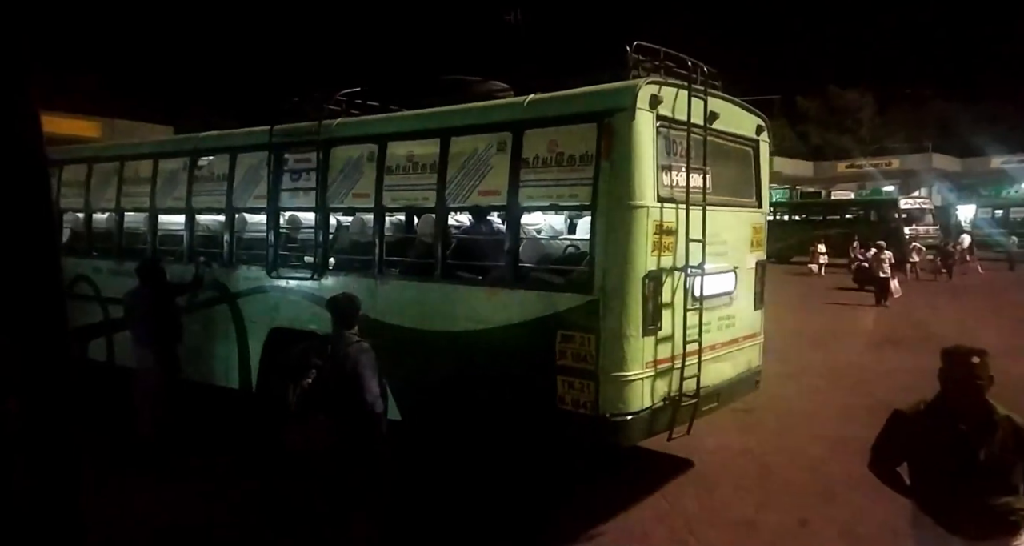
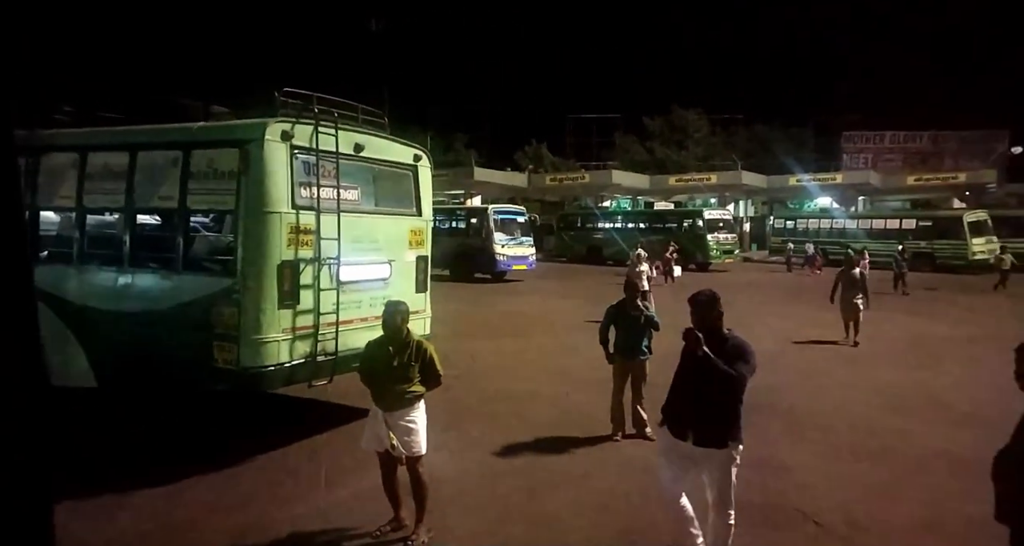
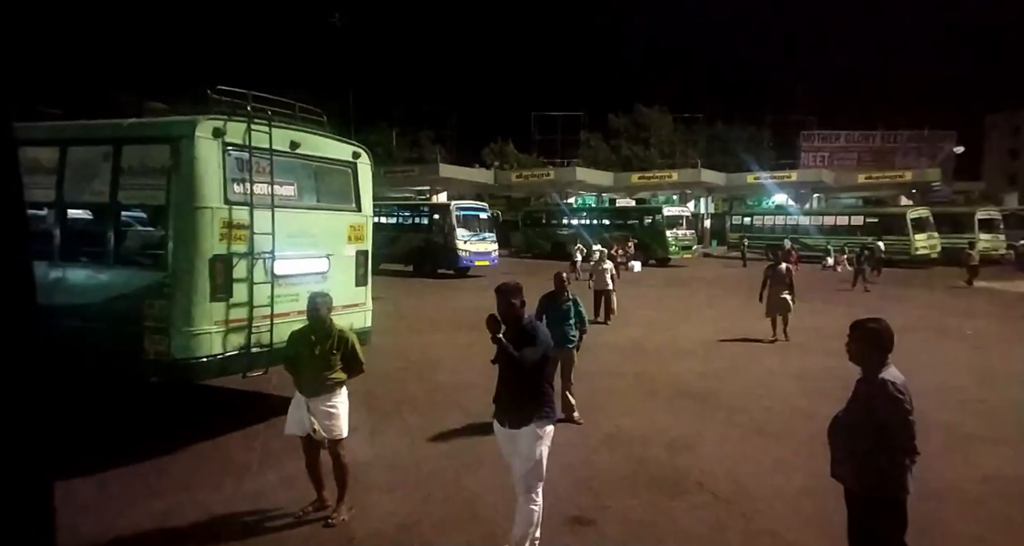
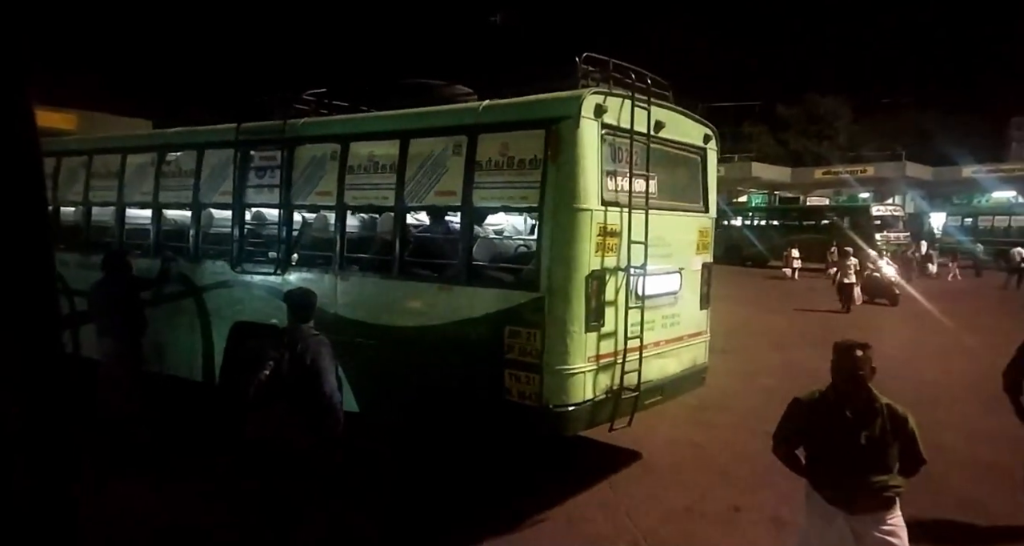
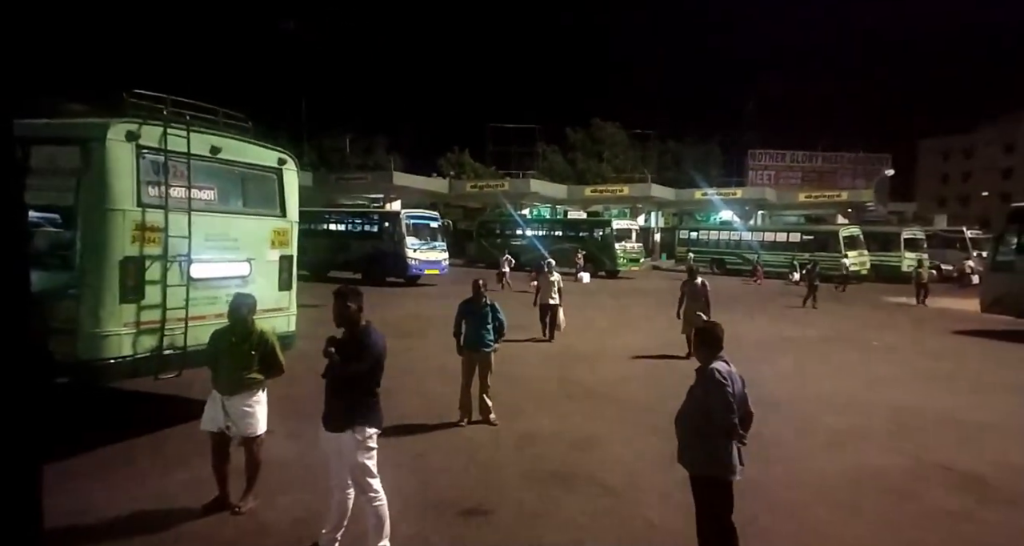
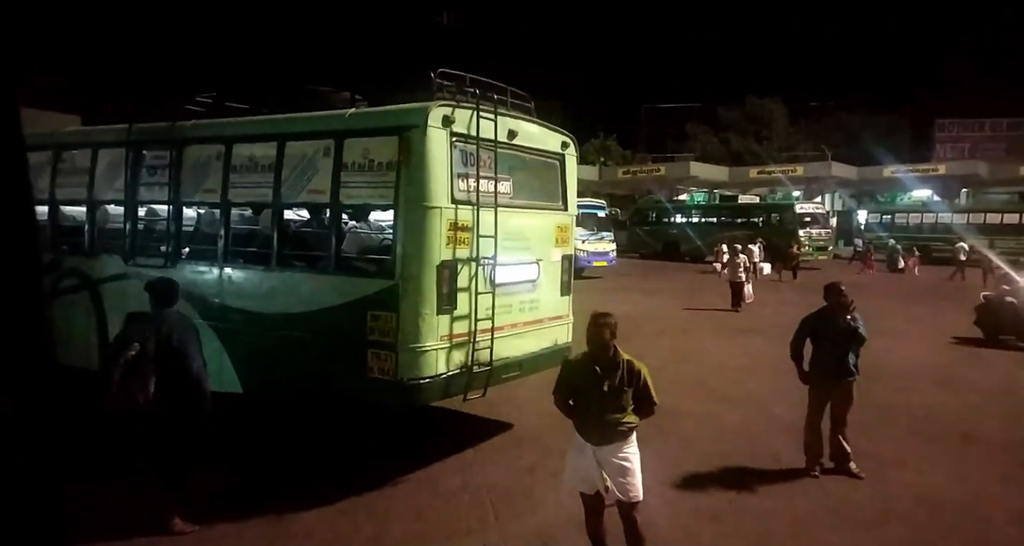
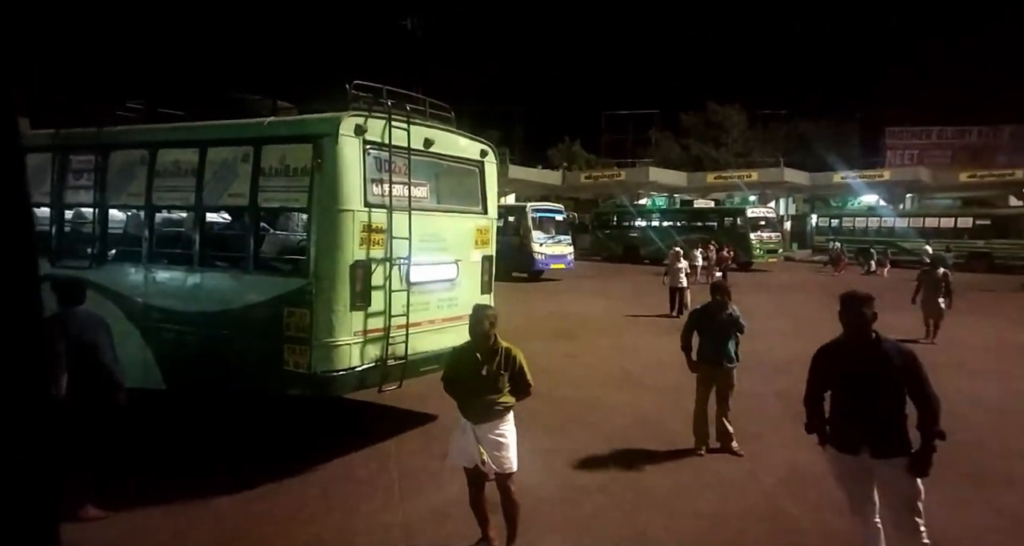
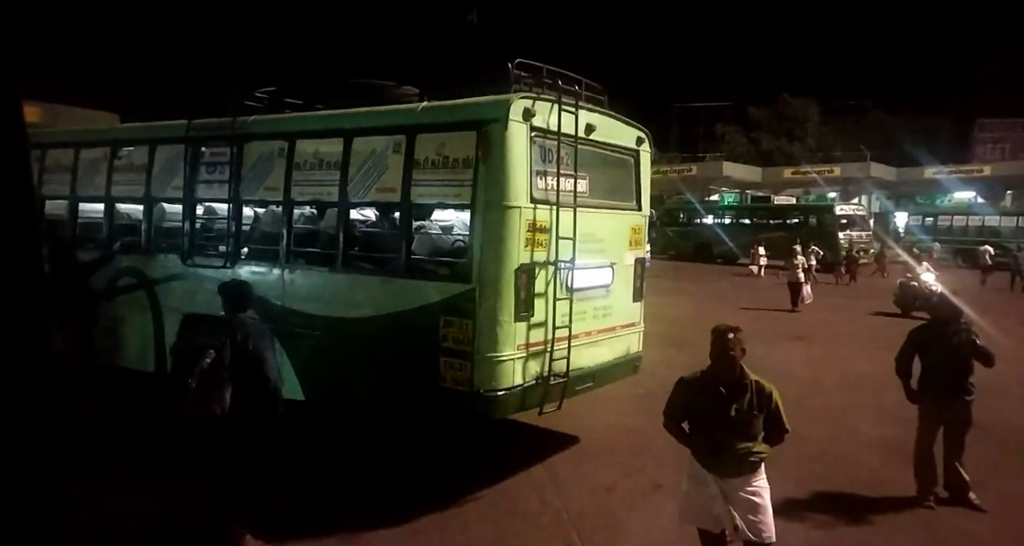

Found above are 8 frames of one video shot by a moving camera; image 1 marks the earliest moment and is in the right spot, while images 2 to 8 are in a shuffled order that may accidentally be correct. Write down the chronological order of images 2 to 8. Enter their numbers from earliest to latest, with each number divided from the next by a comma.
4, 8, 6, 7, 2, 3, 5
